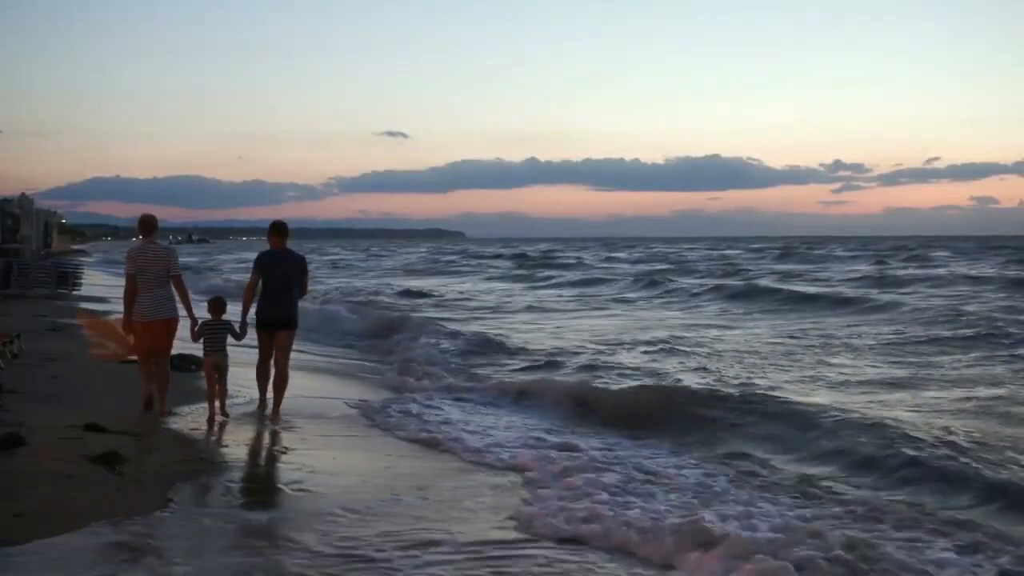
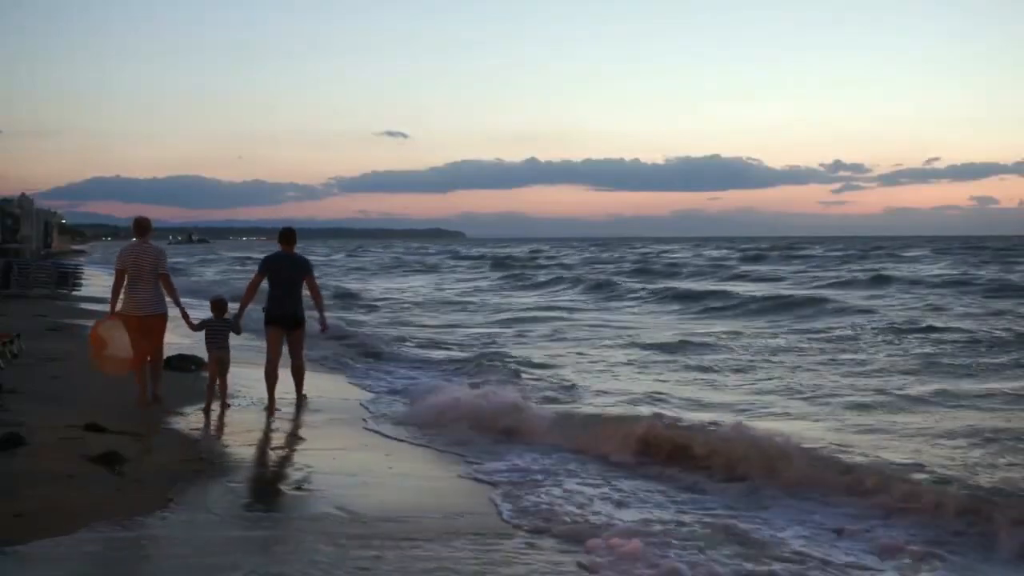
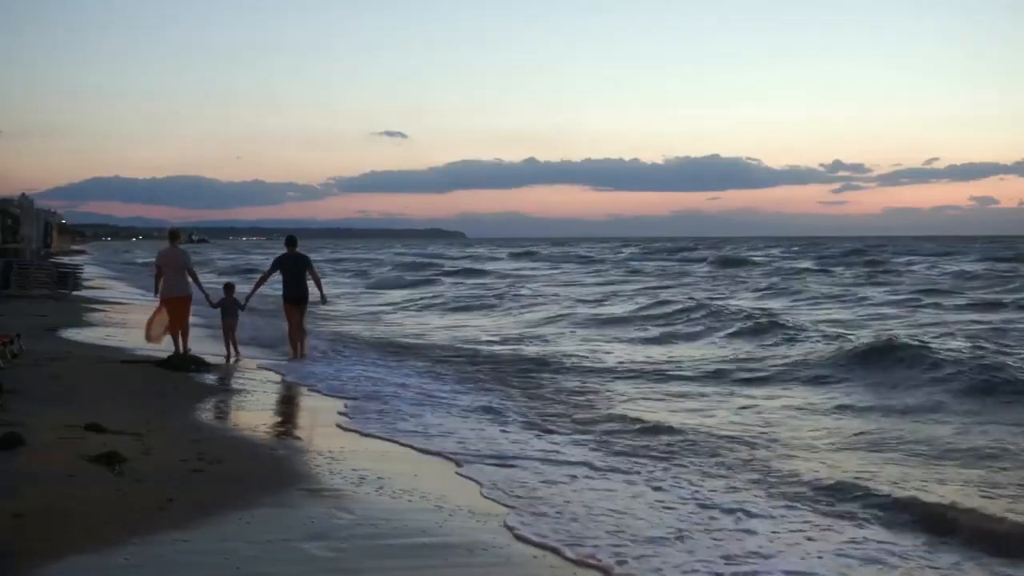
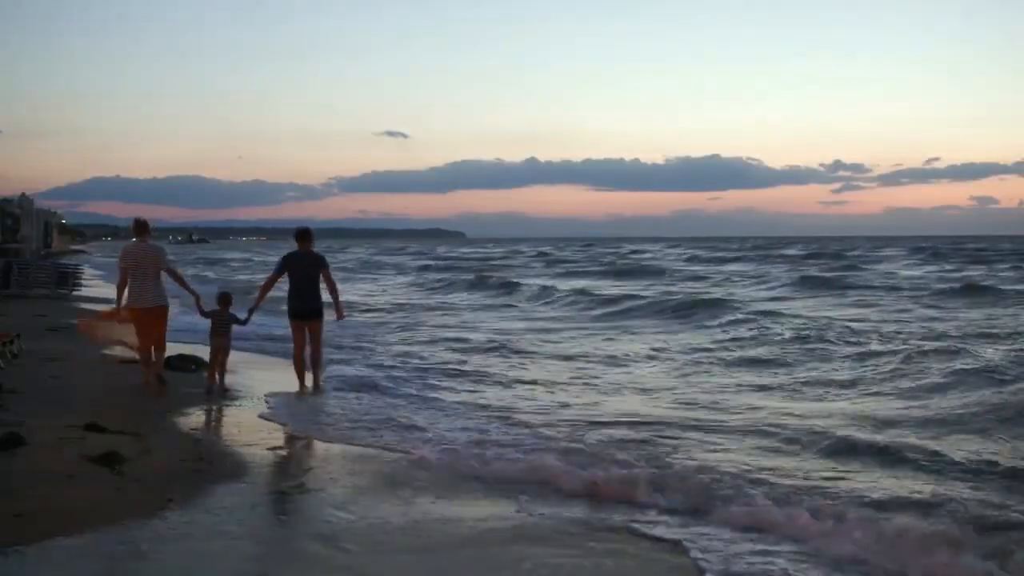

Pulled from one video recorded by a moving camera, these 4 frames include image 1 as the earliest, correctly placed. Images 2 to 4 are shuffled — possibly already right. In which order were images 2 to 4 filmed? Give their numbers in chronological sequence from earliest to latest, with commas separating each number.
2, 4, 3
